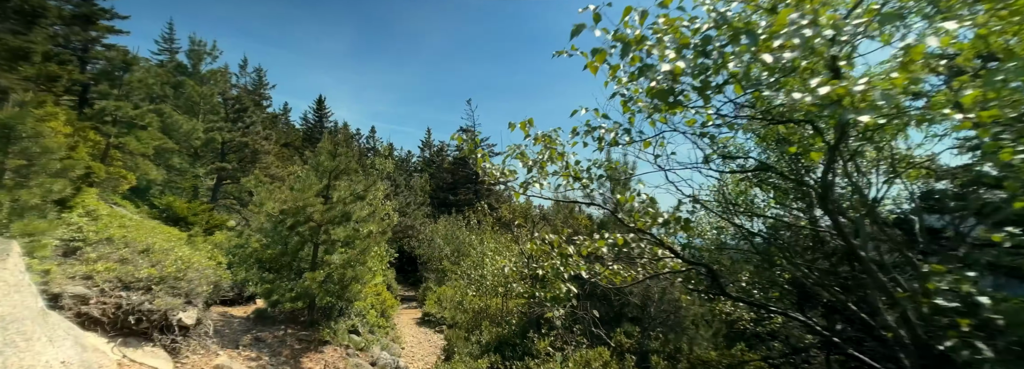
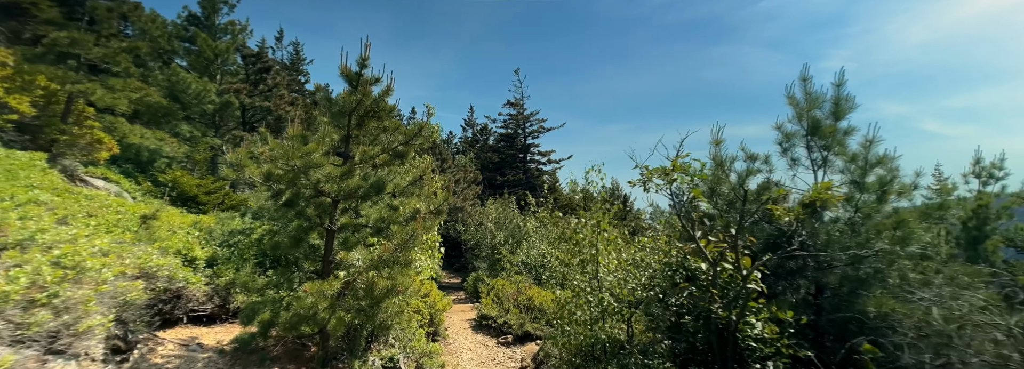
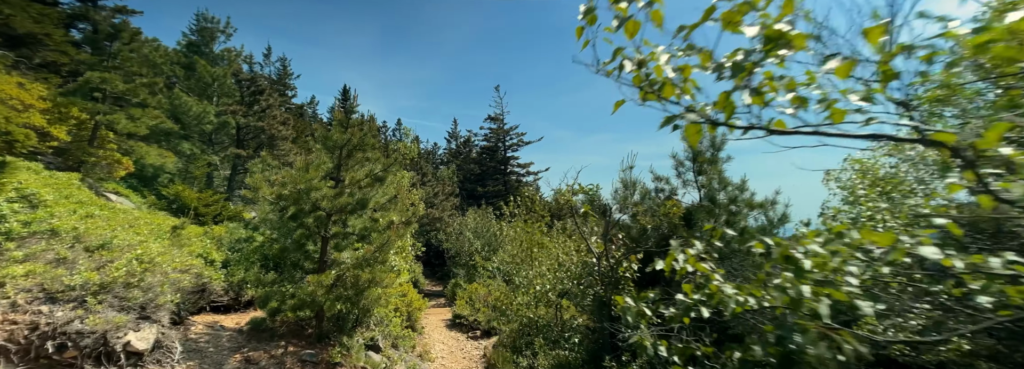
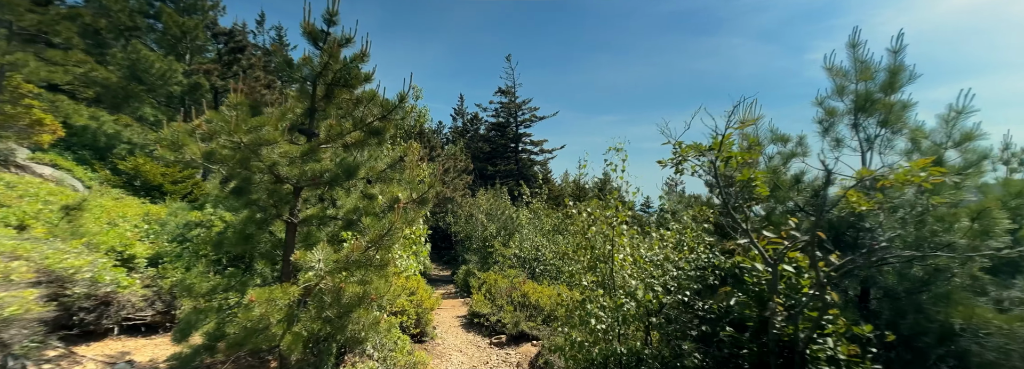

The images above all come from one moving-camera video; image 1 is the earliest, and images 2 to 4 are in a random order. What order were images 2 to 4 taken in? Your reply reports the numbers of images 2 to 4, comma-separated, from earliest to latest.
3, 2, 4
